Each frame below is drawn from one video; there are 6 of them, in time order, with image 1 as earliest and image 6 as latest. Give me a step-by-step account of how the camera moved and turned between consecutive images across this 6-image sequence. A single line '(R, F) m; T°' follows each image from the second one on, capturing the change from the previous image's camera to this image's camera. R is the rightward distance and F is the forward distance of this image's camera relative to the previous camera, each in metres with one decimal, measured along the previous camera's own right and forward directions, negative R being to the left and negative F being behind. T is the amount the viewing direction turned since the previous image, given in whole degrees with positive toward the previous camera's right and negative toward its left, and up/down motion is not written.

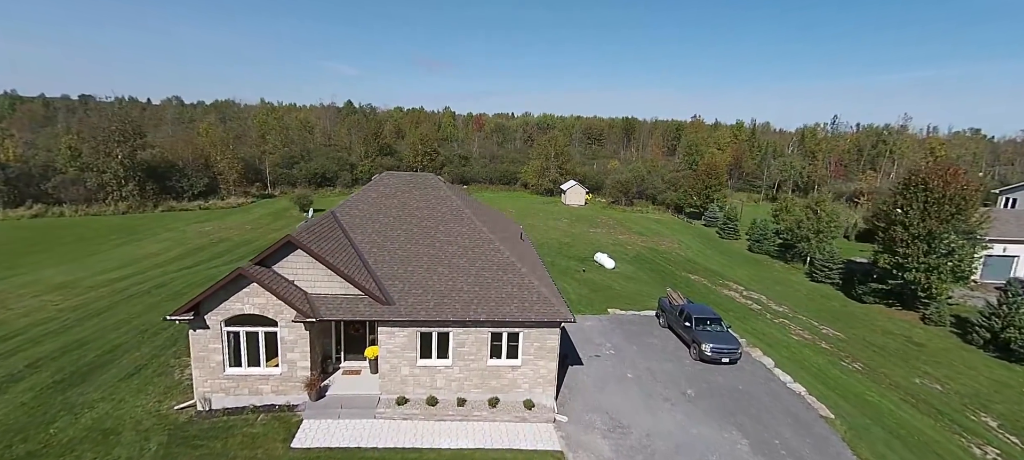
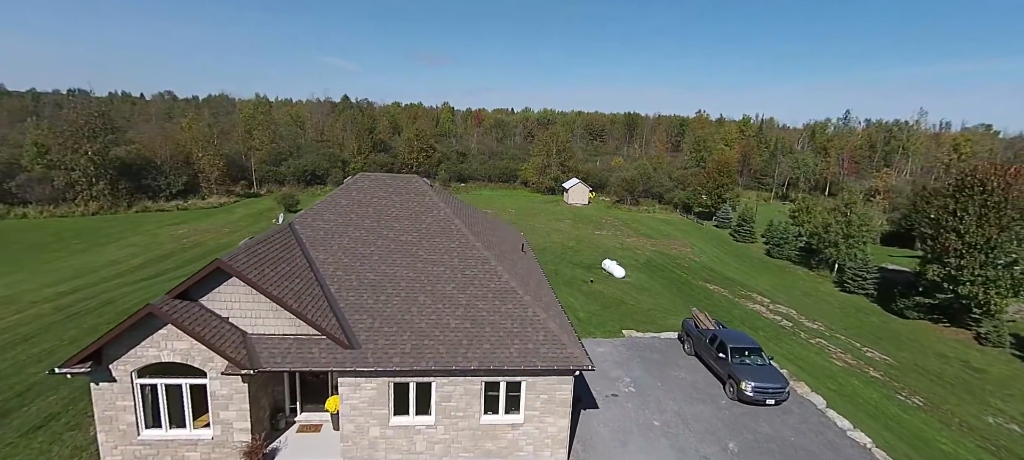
(0.0, +3.5) m; 0°
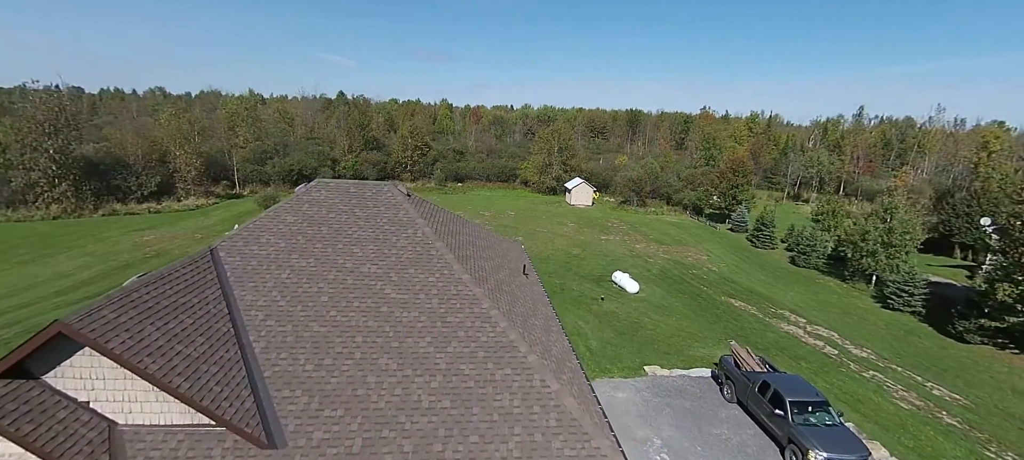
(0.0, +3.8) m; 0°
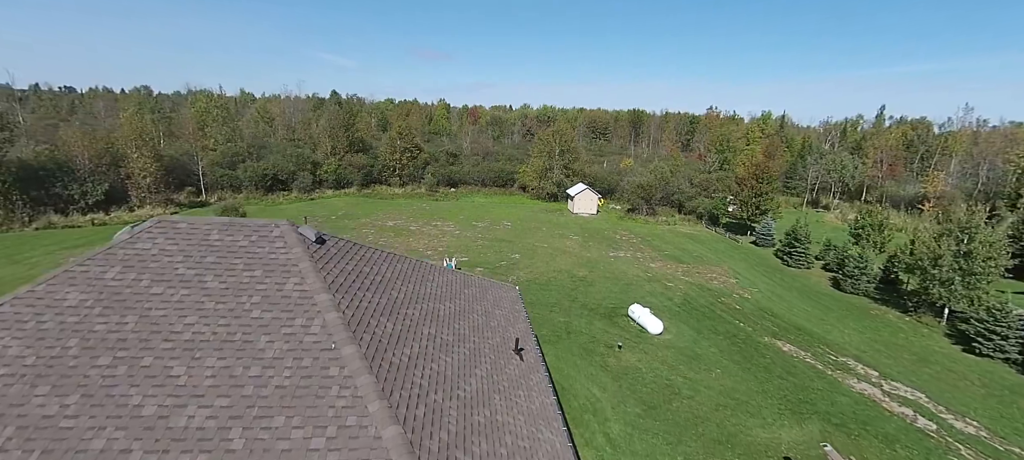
(+0.3, +5.8) m; 0°
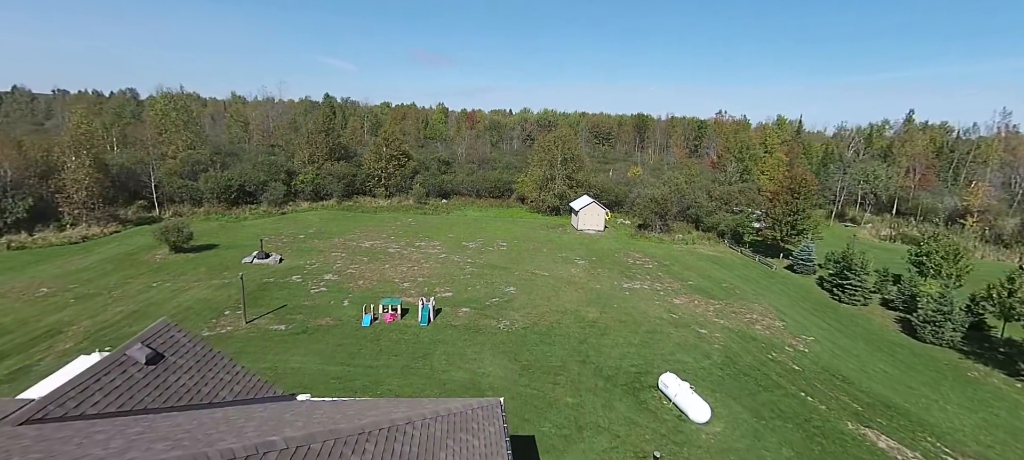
(+0.5, +6.5) m; 0°
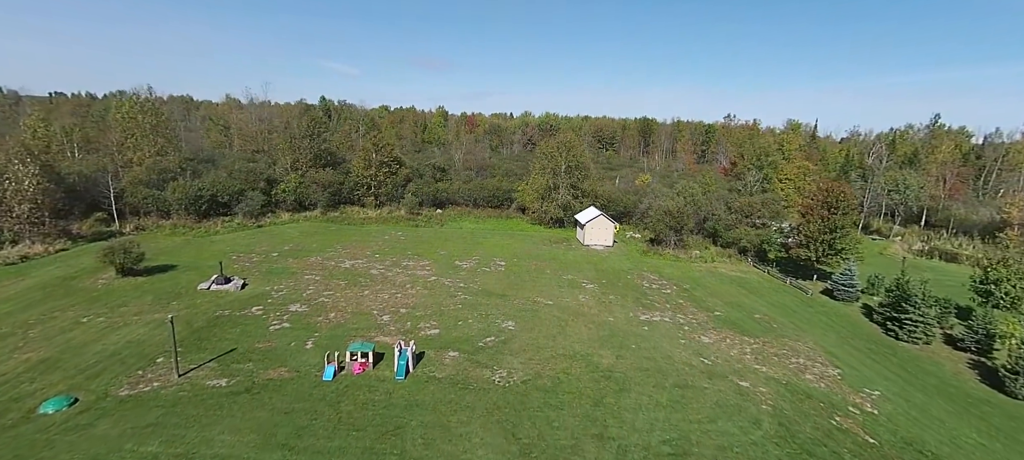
(+0.1, +4.7) m; 0°
